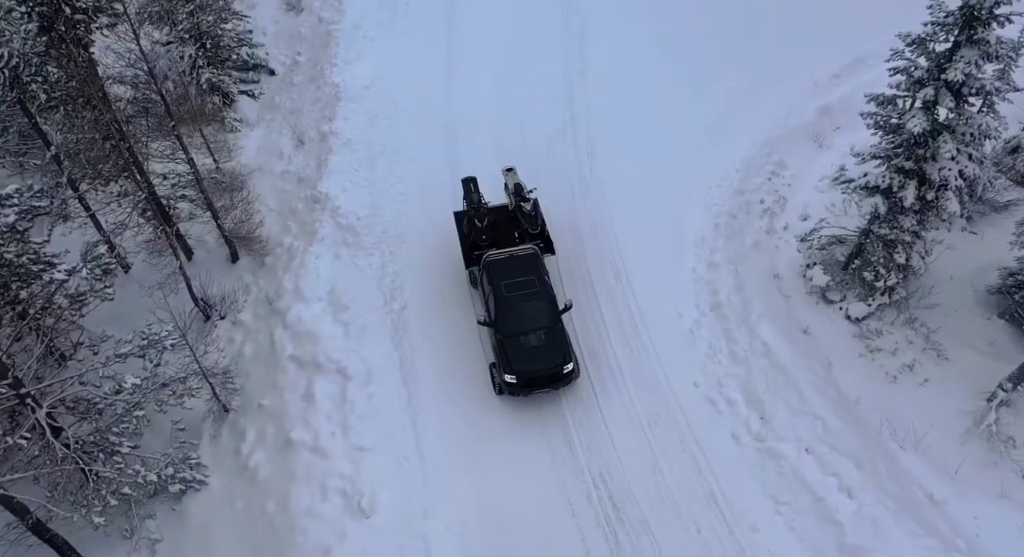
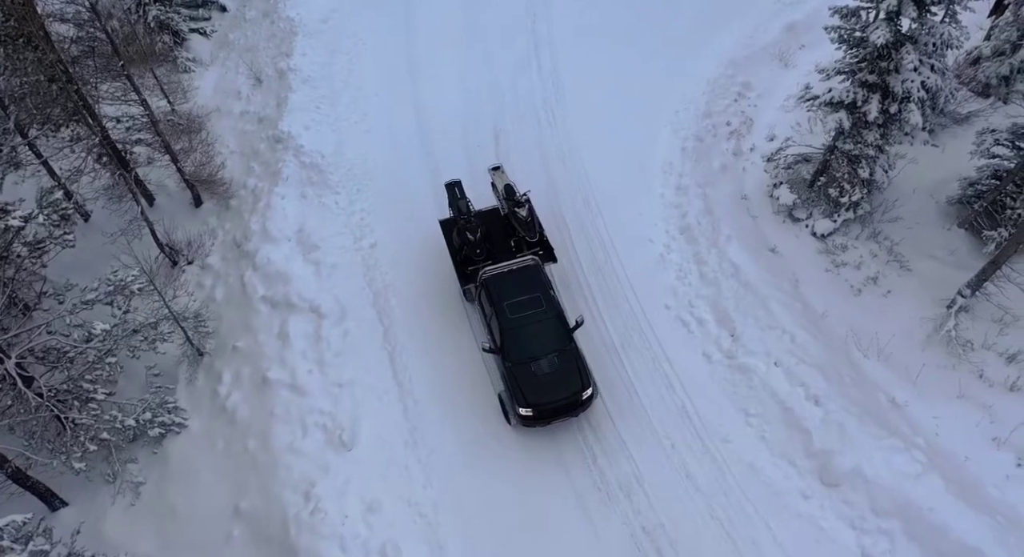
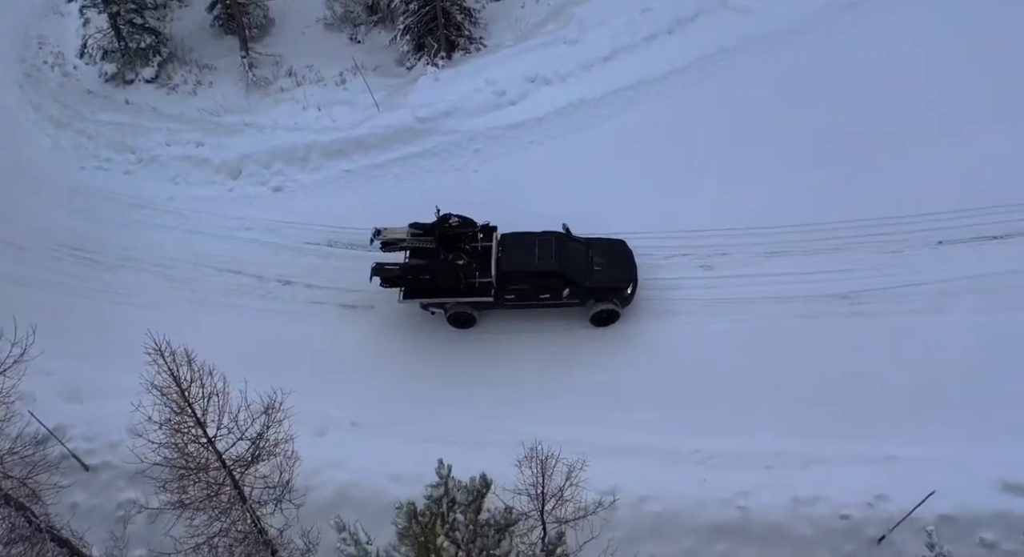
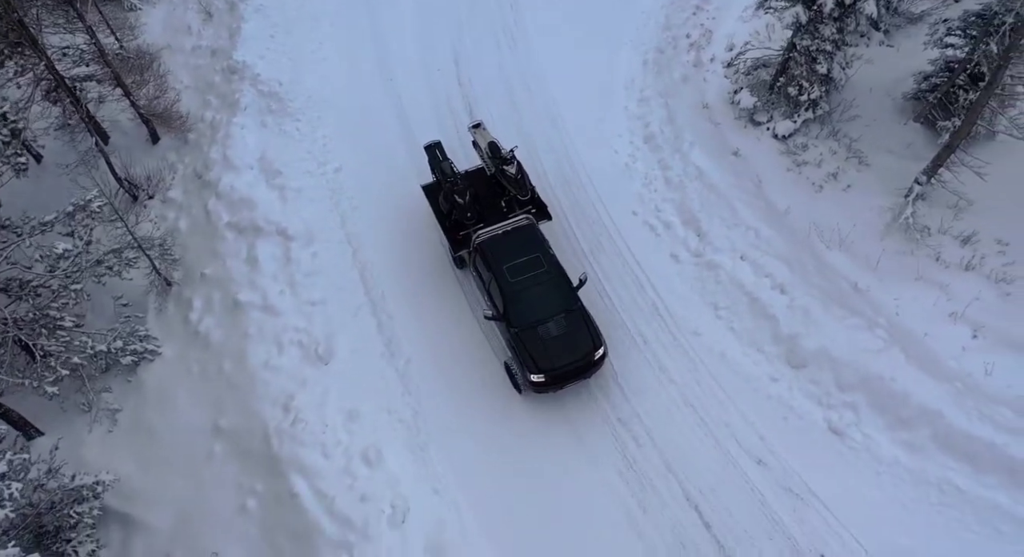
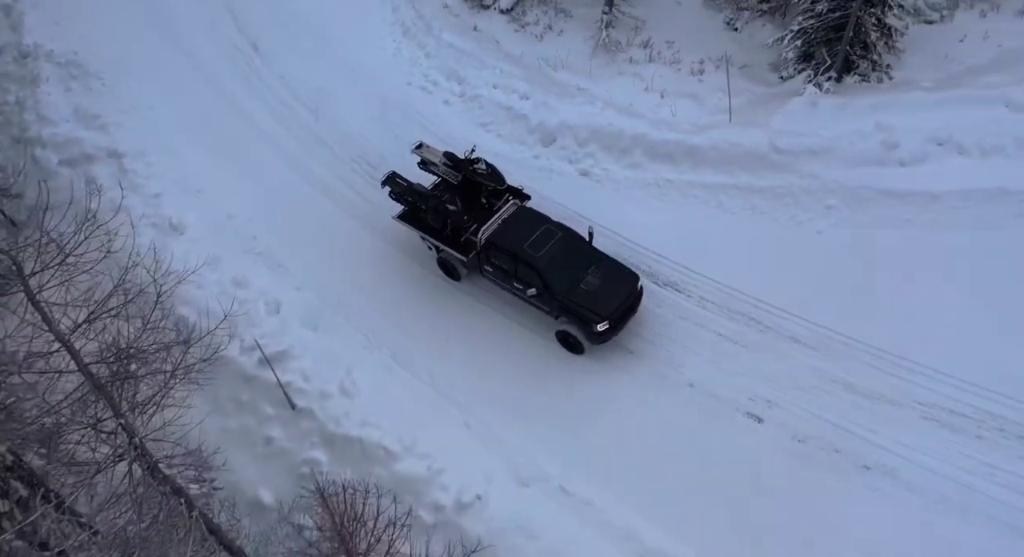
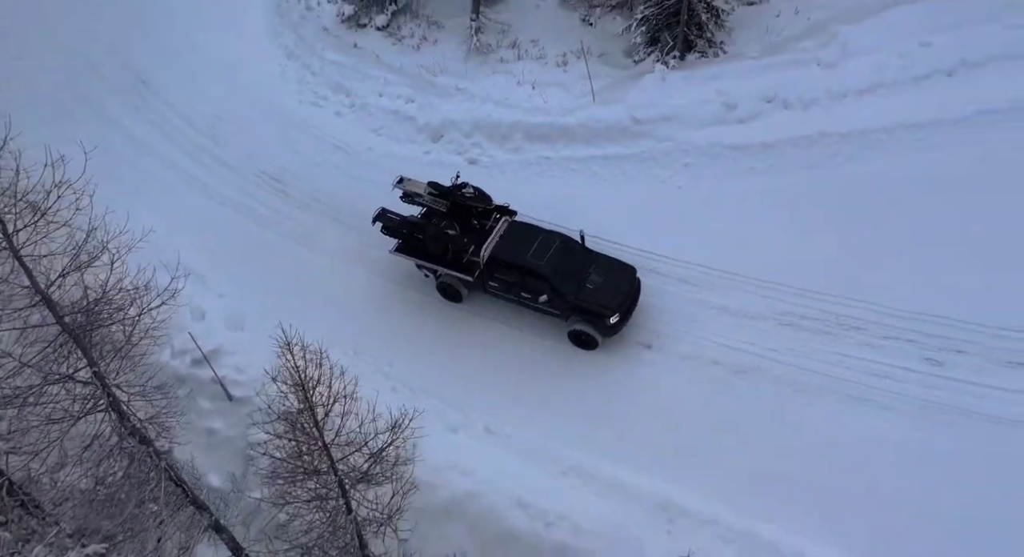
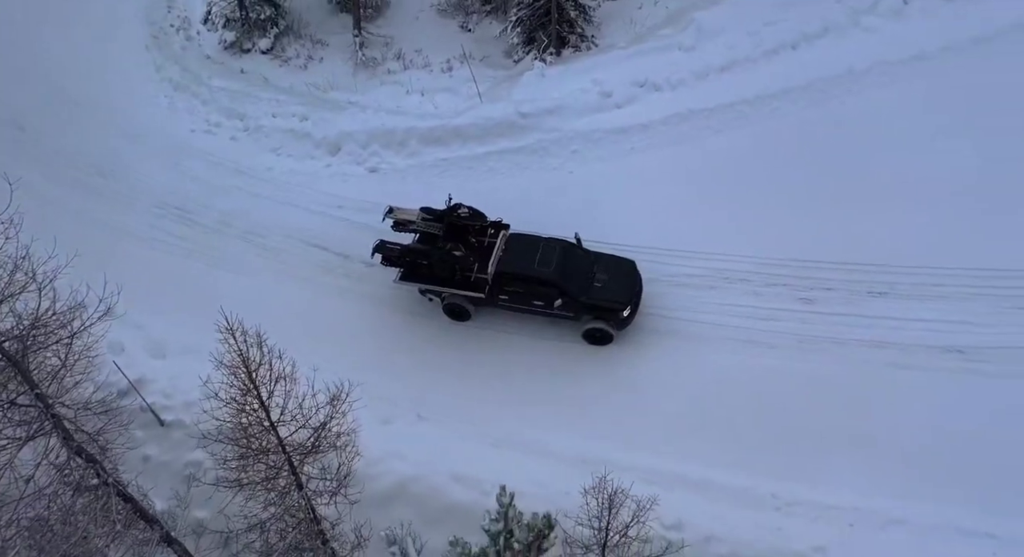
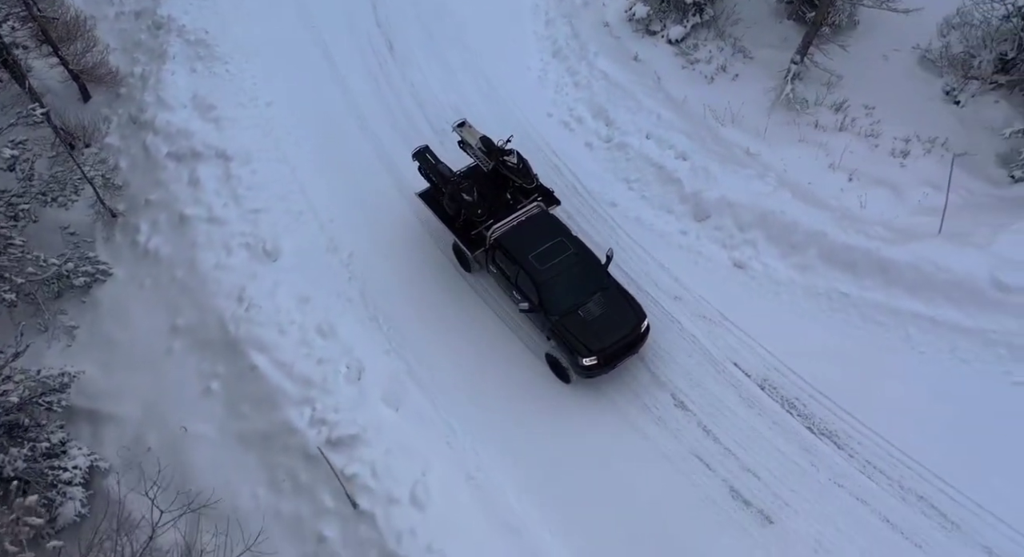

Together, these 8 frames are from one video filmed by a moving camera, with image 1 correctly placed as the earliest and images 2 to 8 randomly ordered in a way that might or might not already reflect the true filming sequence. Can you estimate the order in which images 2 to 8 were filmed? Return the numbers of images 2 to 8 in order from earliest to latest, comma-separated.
2, 4, 8, 5, 6, 7, 3
